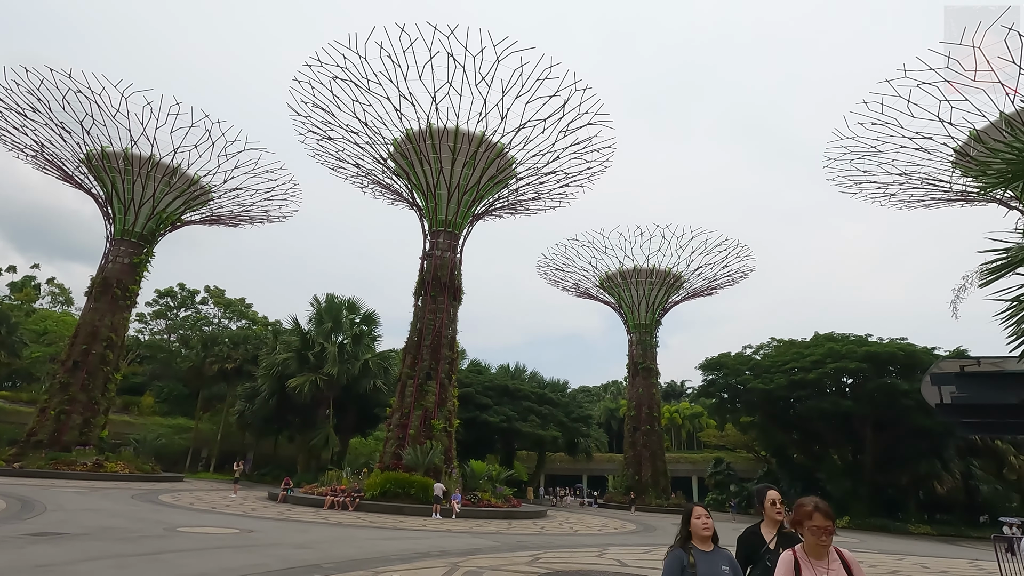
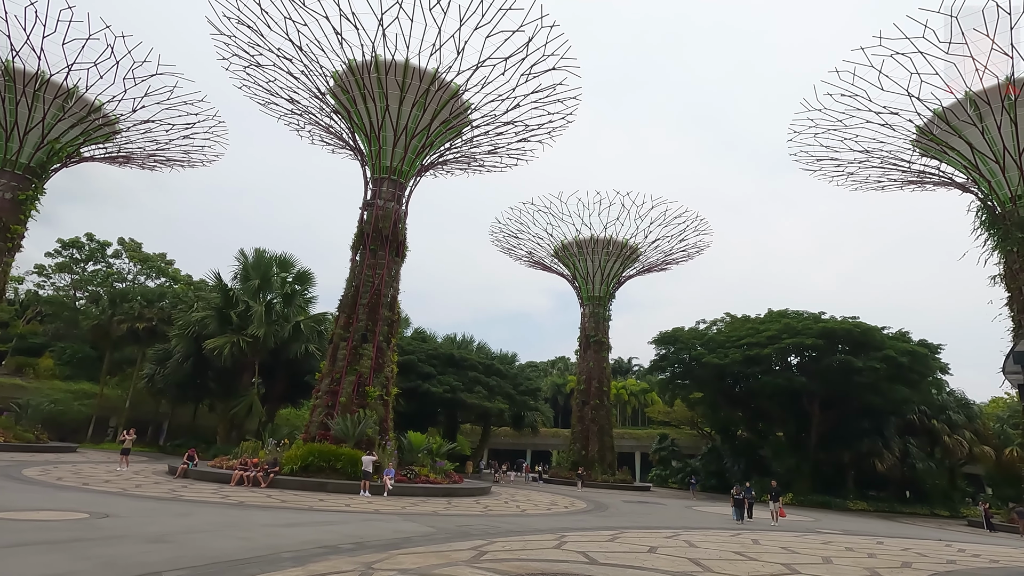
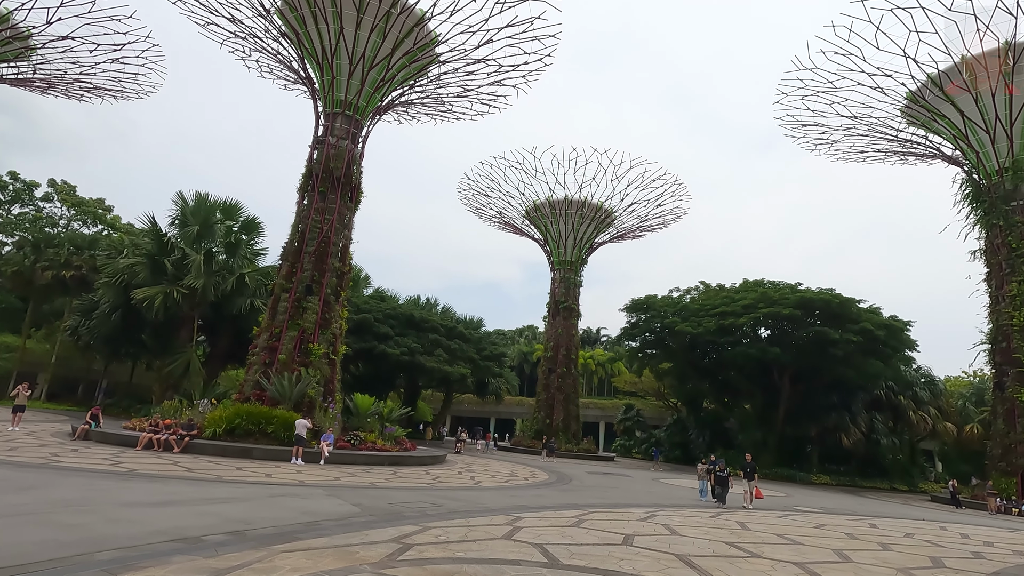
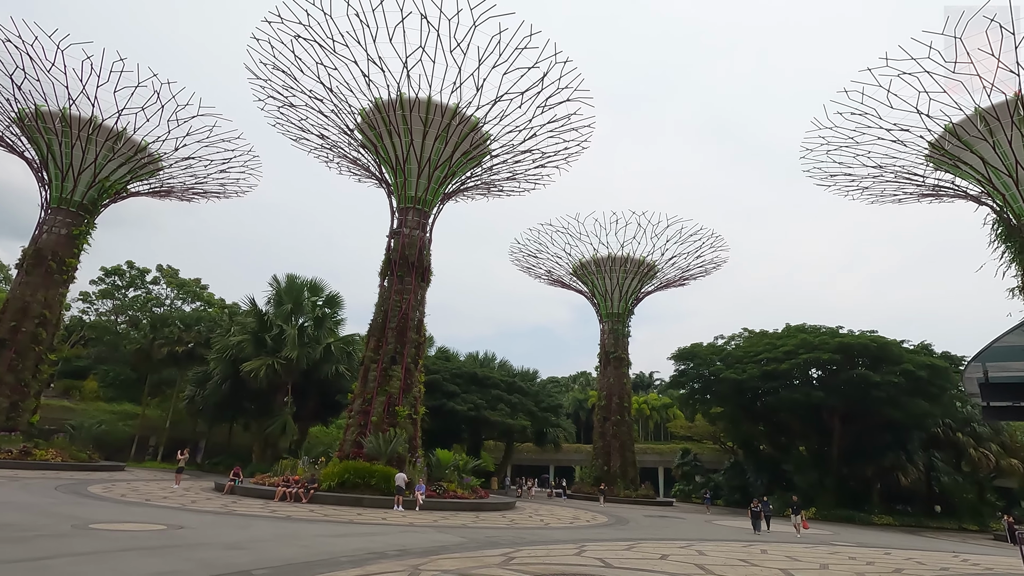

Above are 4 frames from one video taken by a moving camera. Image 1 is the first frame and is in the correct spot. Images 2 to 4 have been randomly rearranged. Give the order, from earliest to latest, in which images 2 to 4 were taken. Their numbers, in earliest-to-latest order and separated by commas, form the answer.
4, 2, 3
